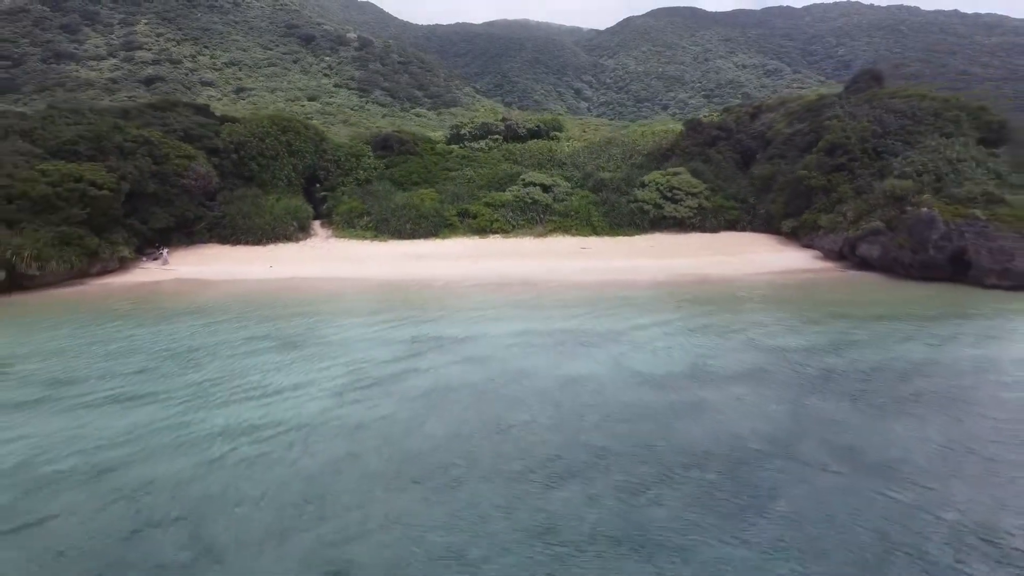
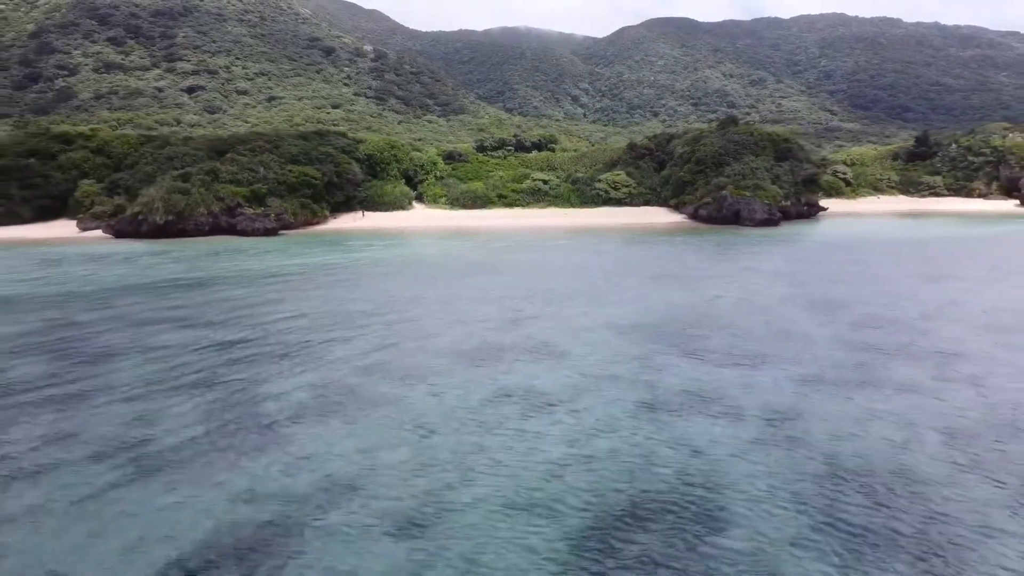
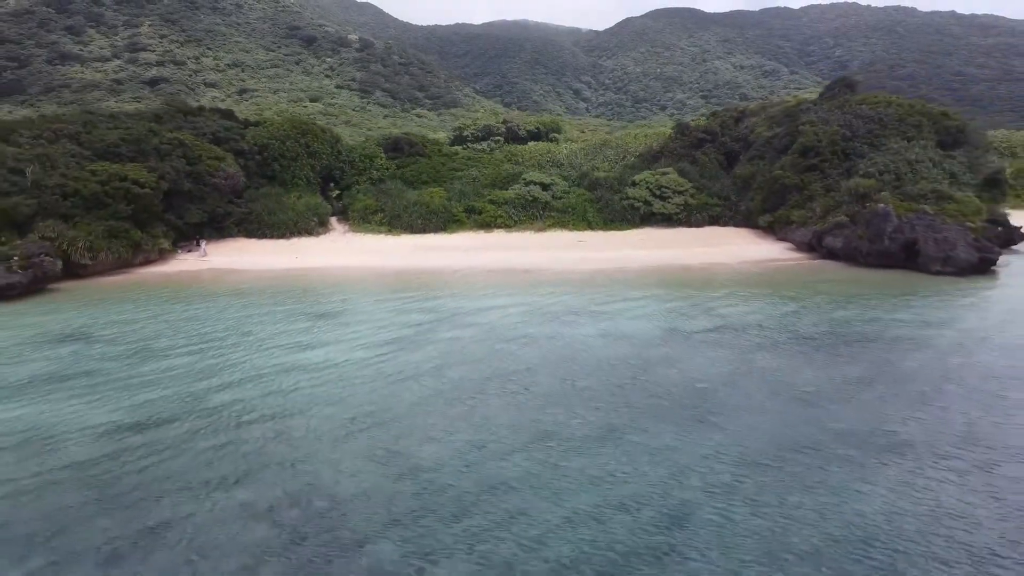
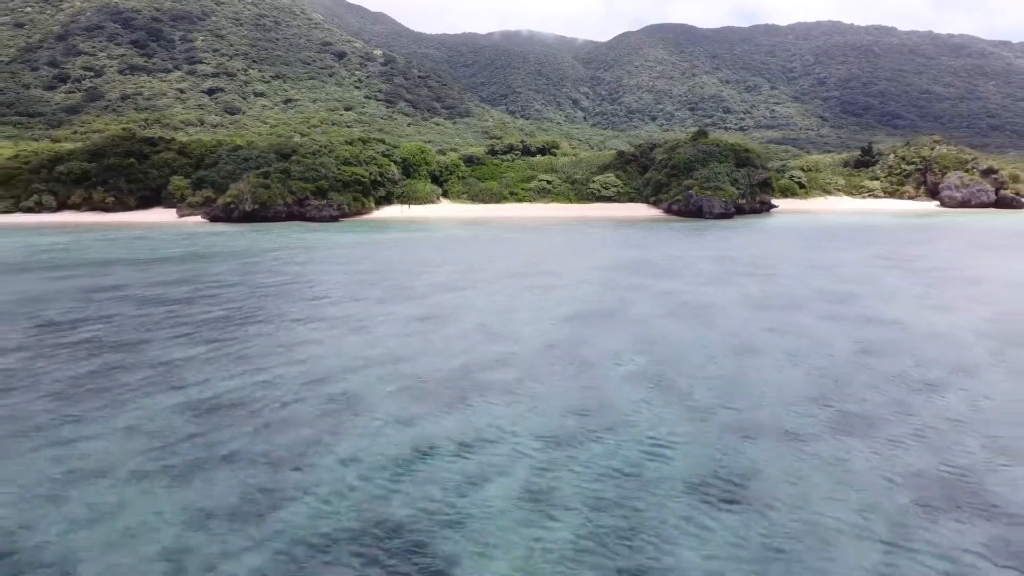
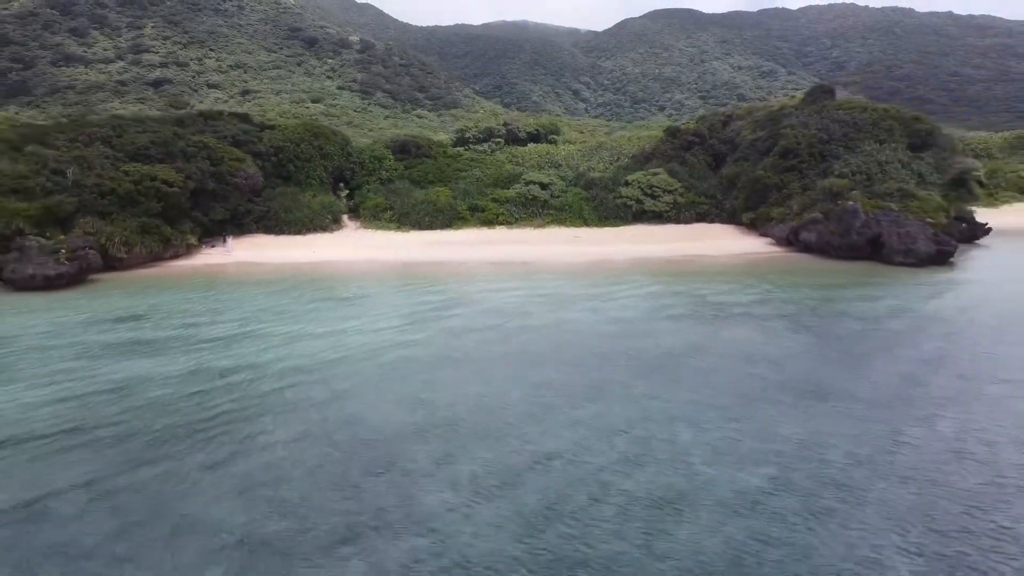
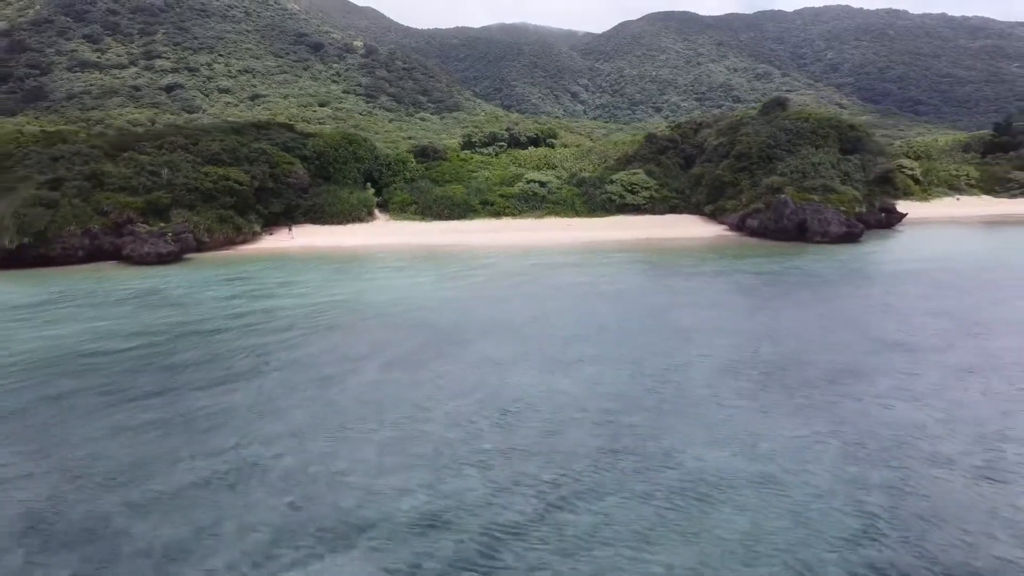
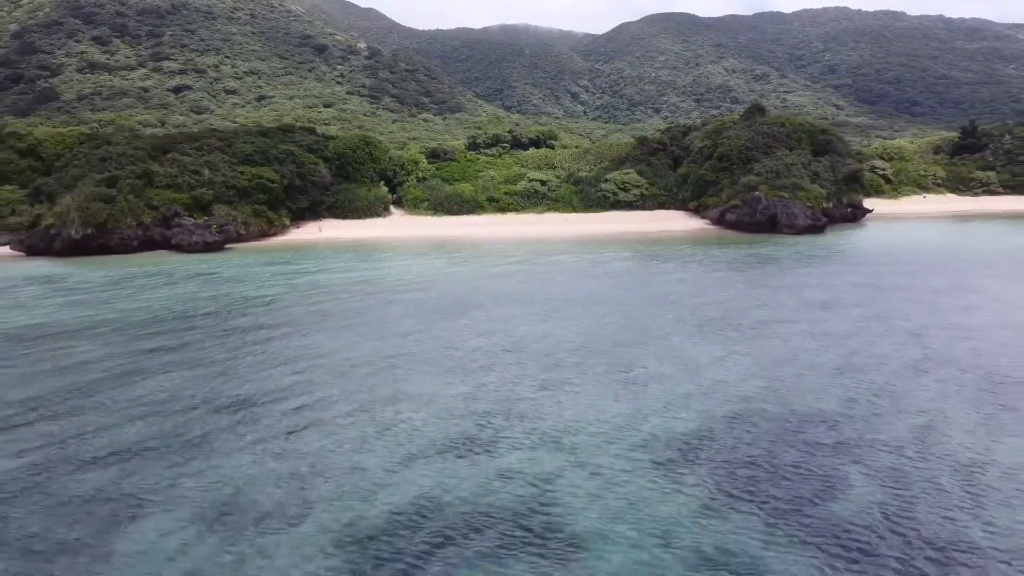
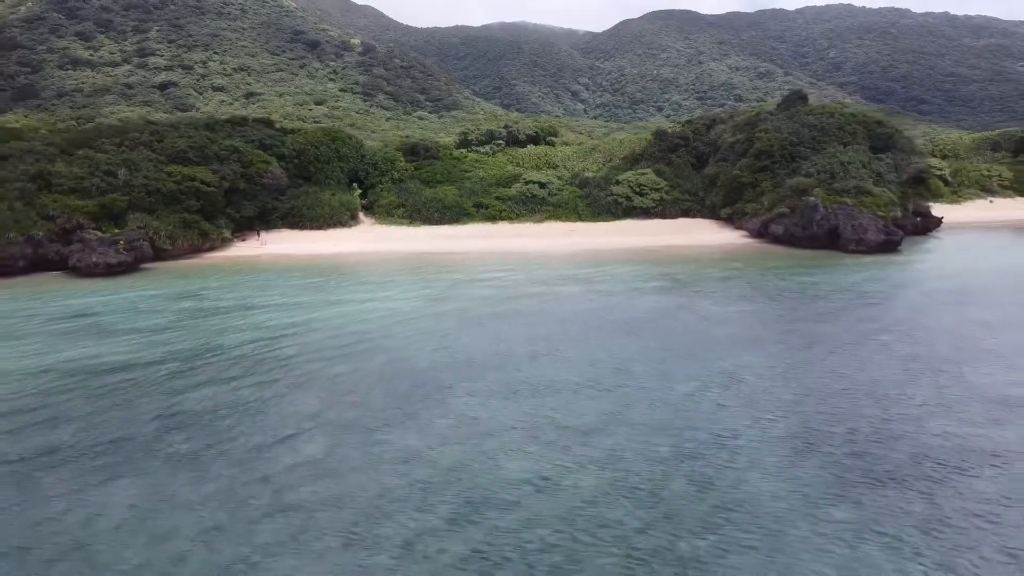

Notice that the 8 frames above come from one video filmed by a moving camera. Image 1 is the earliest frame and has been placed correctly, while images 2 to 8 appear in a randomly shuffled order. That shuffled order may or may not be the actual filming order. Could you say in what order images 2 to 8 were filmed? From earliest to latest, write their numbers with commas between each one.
3, 5, 8, 6, 7, 2, 4
